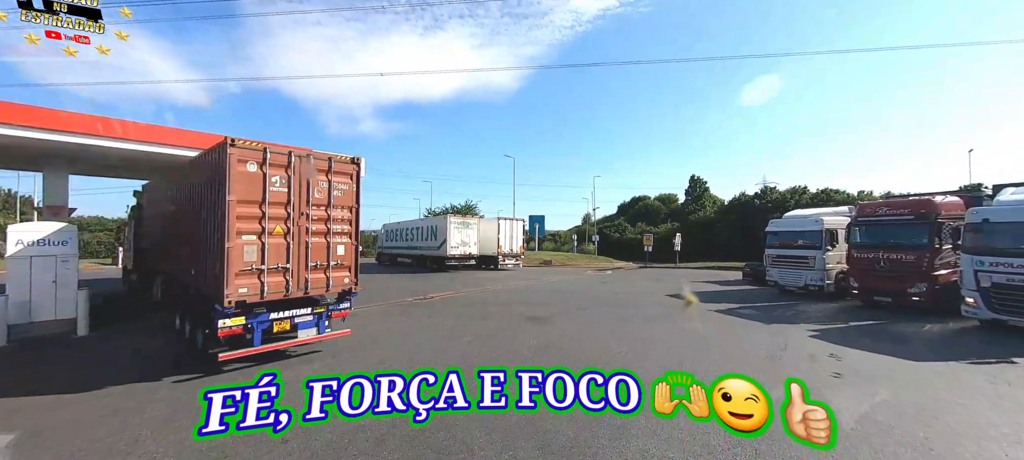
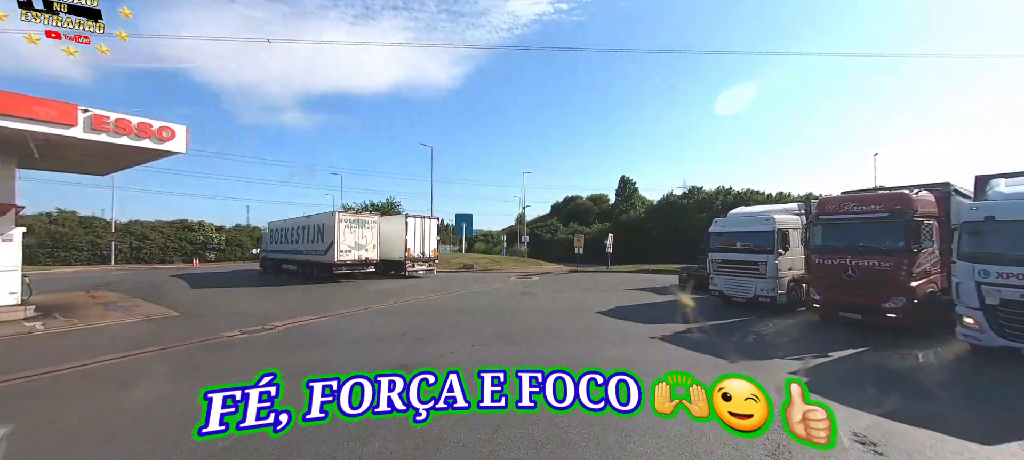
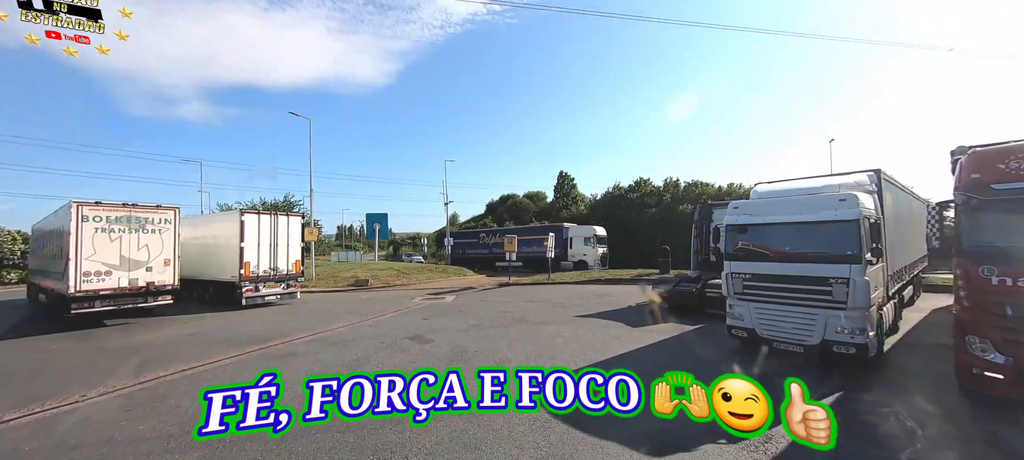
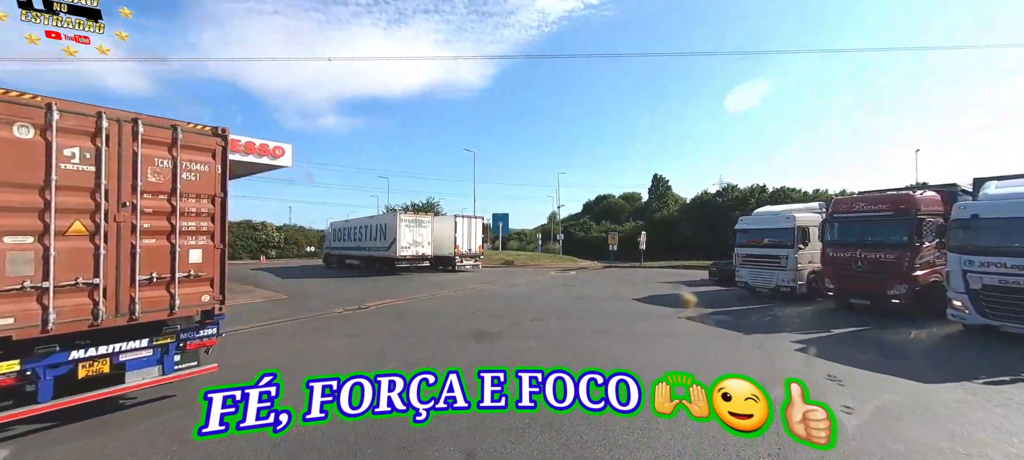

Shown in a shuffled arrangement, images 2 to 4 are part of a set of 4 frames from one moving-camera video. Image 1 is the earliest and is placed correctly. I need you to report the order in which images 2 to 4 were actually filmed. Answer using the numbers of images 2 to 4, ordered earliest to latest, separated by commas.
4, 2, 3
